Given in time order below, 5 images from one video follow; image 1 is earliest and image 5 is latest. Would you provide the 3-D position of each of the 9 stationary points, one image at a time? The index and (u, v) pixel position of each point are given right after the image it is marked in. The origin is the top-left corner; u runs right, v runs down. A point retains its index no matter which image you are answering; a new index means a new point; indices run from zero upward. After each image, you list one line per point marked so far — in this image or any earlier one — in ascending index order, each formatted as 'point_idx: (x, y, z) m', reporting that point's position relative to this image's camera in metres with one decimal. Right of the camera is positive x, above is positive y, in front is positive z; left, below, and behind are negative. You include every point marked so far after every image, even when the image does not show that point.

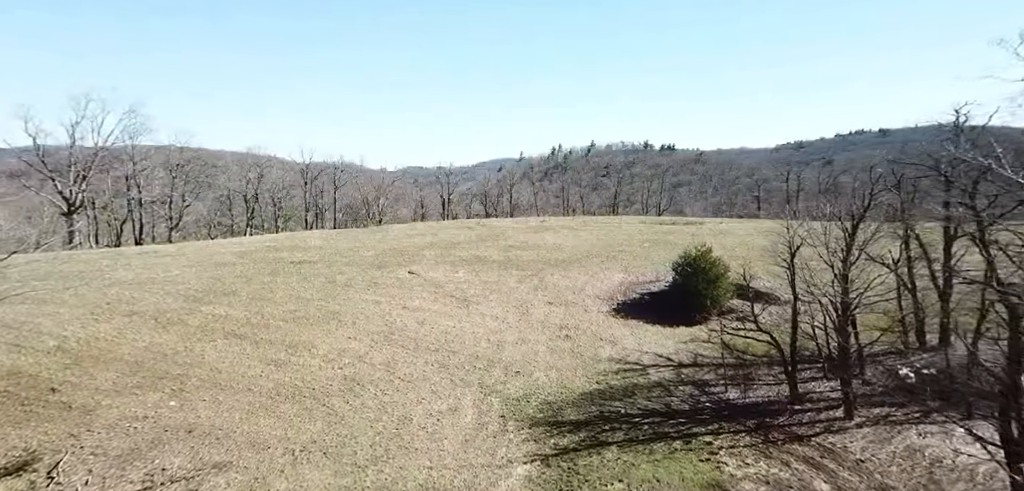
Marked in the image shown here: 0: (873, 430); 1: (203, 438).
0: (+8.8, -4.5, +14.7) m
1: (-8.8, -5.5, +17.1) m
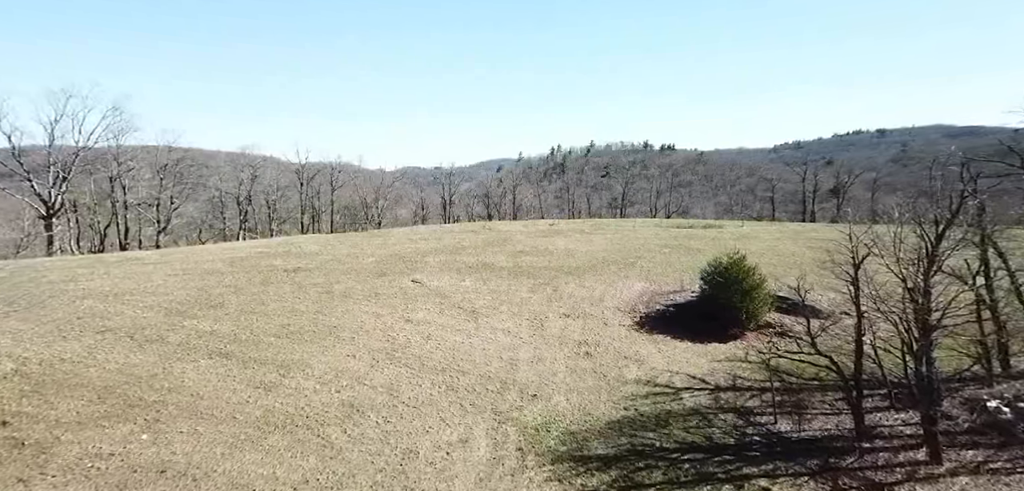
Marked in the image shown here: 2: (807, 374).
0: (+9.4, -4.8, +12.4) m
1: (-8.2, -5.8, +14.8) m
2: (+9.1, -4.0, +18.6) m
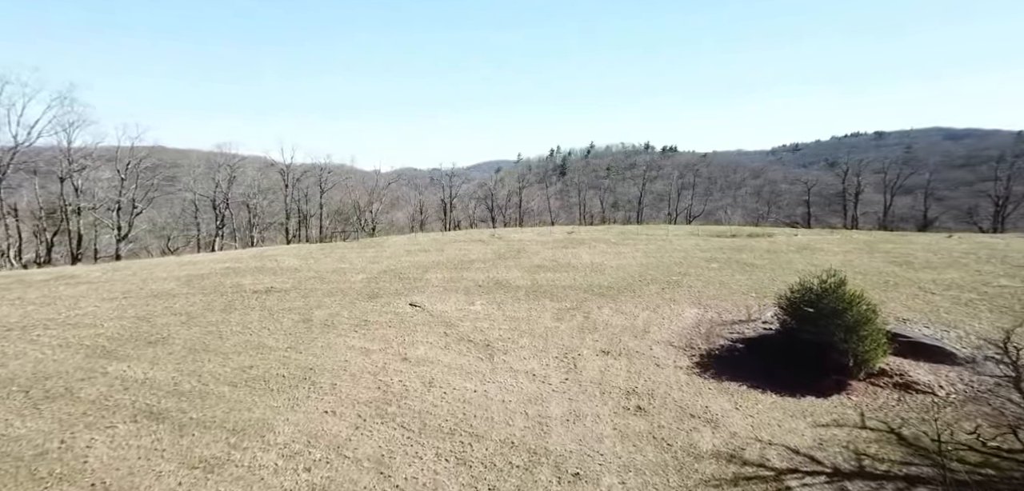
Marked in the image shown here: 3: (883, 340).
0: (+10.2, -5.4, +7.0) m
1: (-7.4, -6.4, +9.3) m
2: (+9.9, -4.6, +13.2) m
3: (+10.3, -2.7, +16.8) m
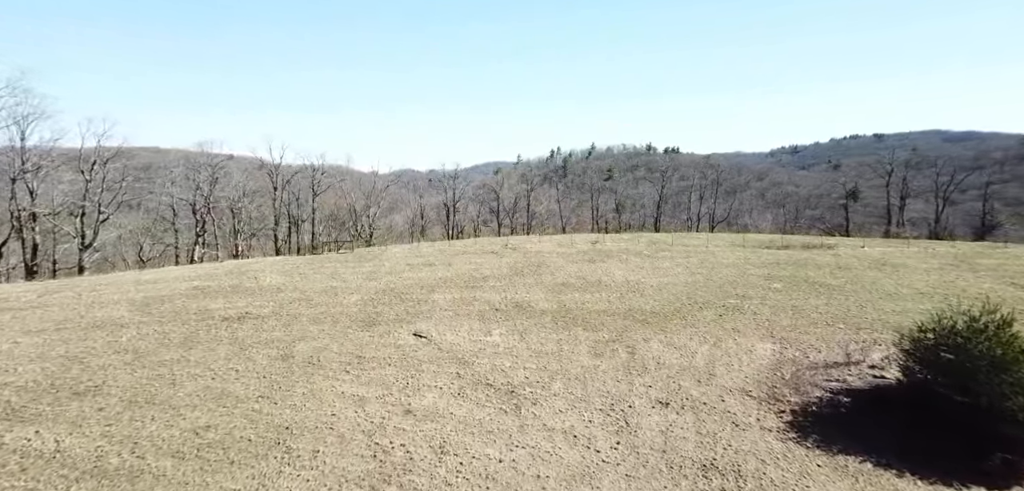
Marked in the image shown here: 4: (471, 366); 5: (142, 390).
0: (+11.1, -5.9, +2.5) m
1: (-6.5, -6.9, +4.8) m
2: (+10.8, -5.1, +8.7) m
3: (+11.1, -3.2, +12.3) m
4: (-1.2, -3.7, +18.5) m
5: (-9.6, -3.8, +15.7) m
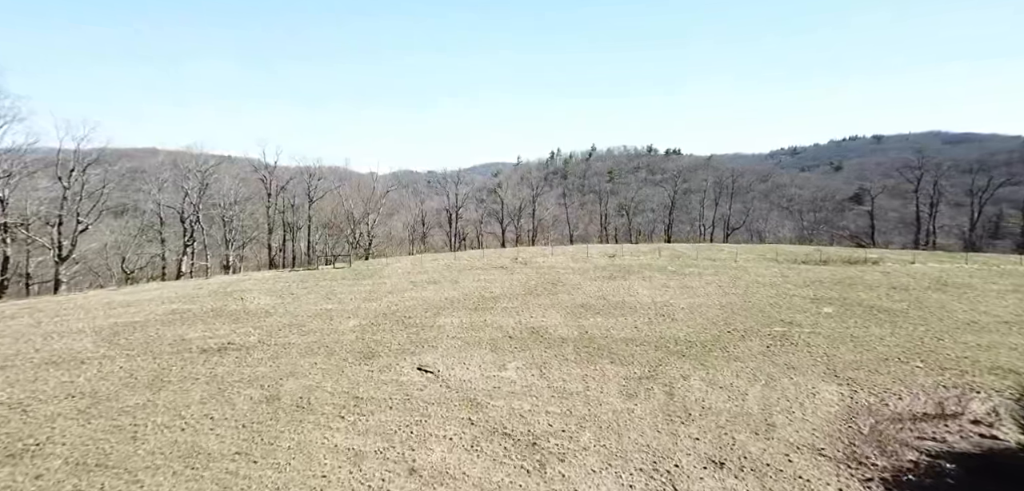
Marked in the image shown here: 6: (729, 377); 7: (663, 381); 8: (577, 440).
0: (+11.7, -6.5, -0.1) m
1: (-5.9, -7.5, +2.2) m
2: (+11.4, -5.8, +6.1) m
3: (+11.7, -3.9, +9.8) m
4: (-0.7, -4.3, +15.9) m
5: (-9.1, -4.4, +13.1) m
6: (+6.0, -3.7, +16.8) m
7: (+4.2, -3.8, +16.9) m
8: (+1.6, -4.7, +14.6) m
